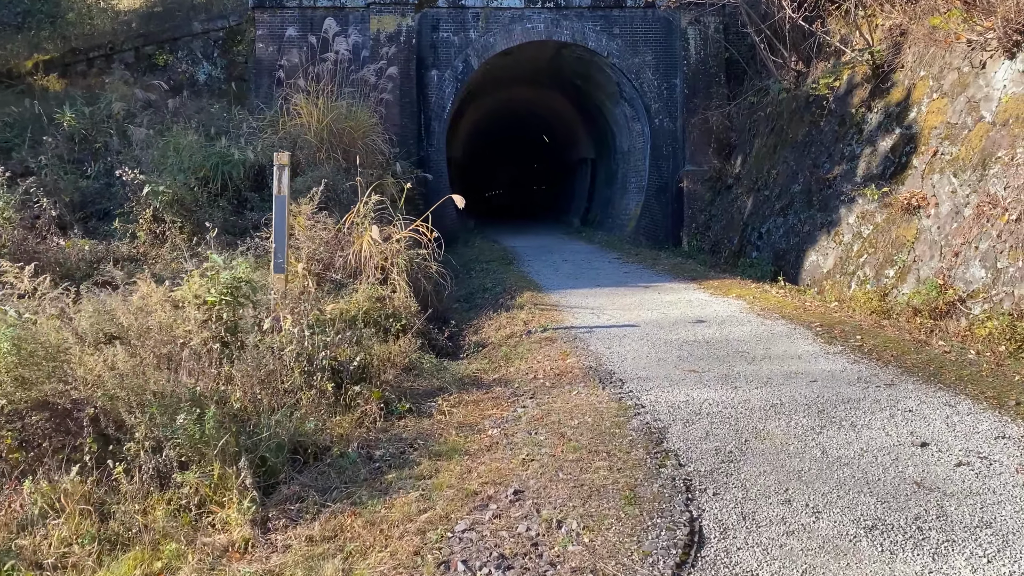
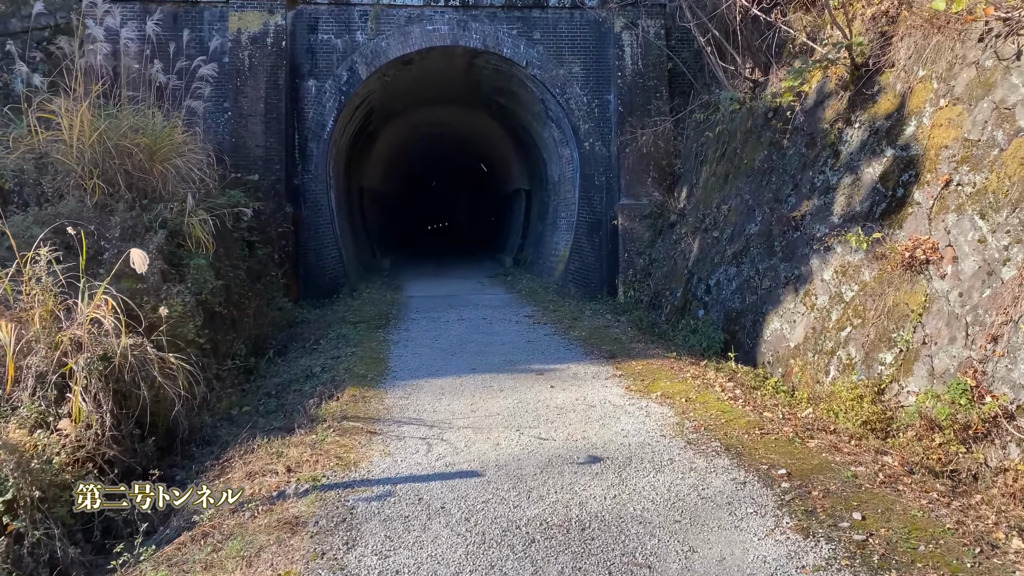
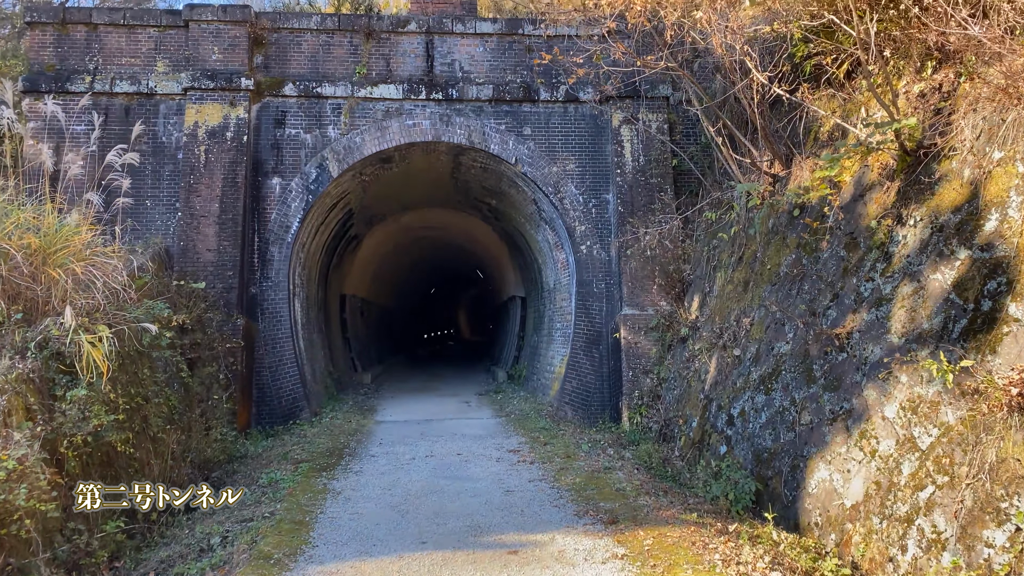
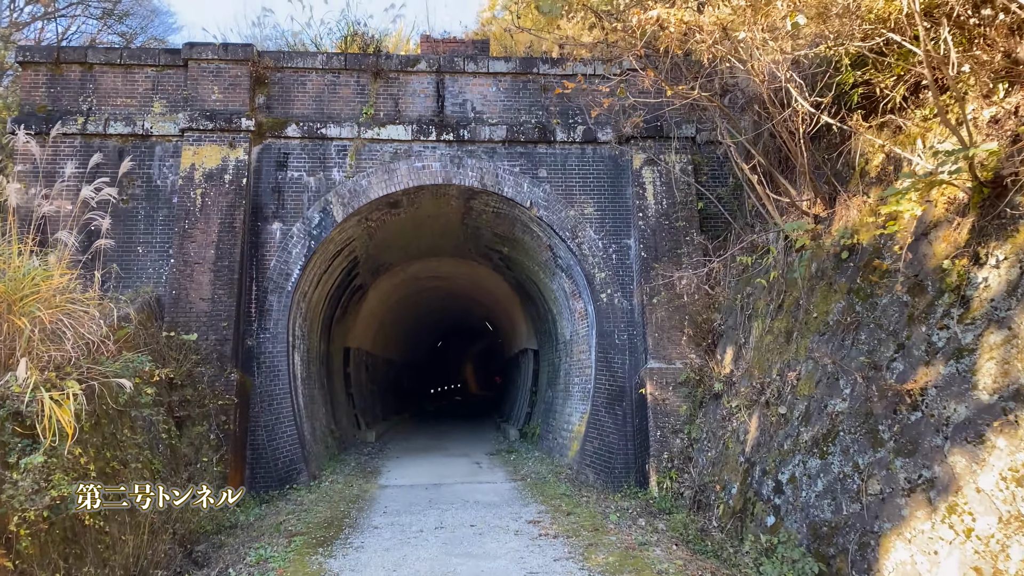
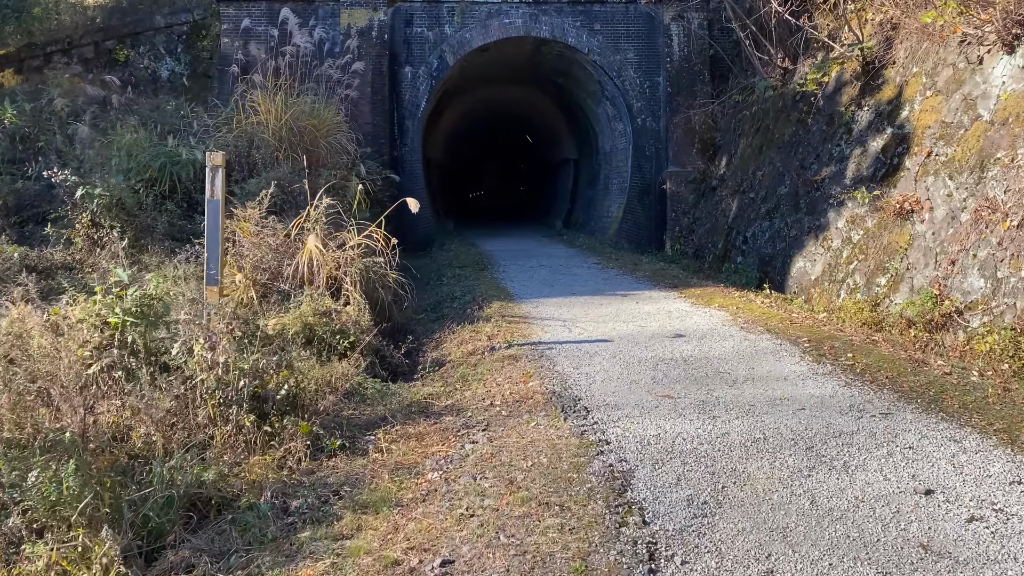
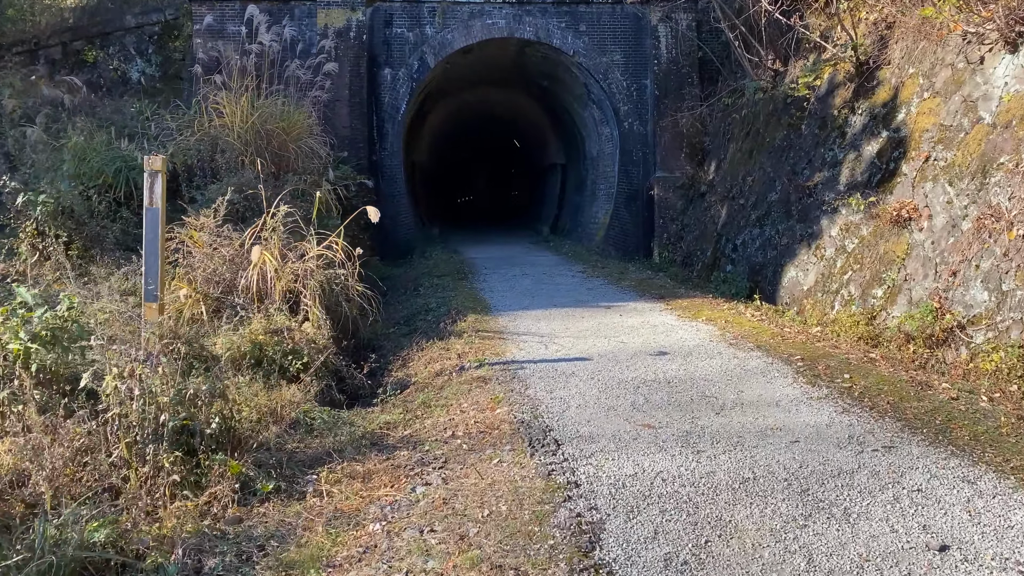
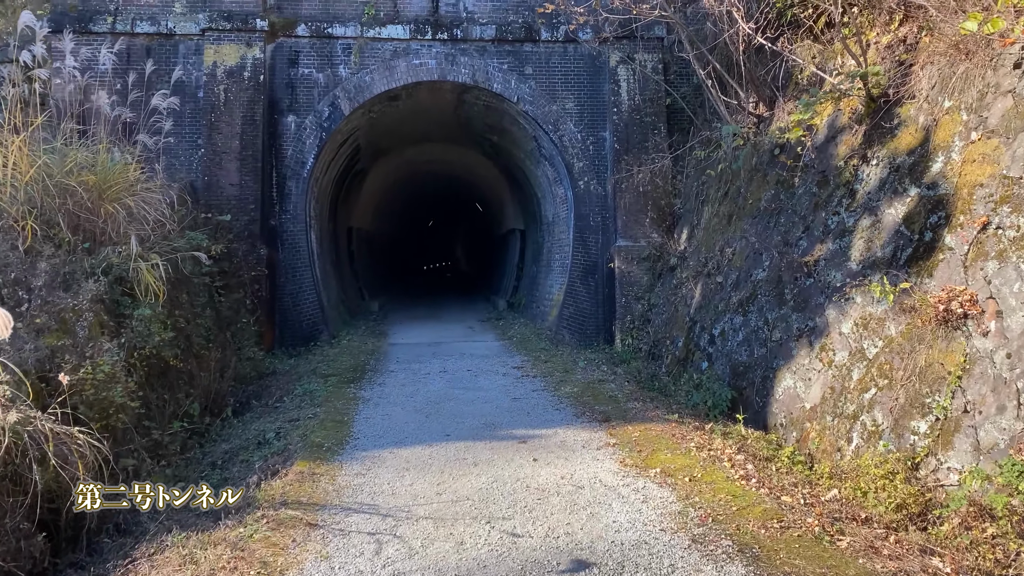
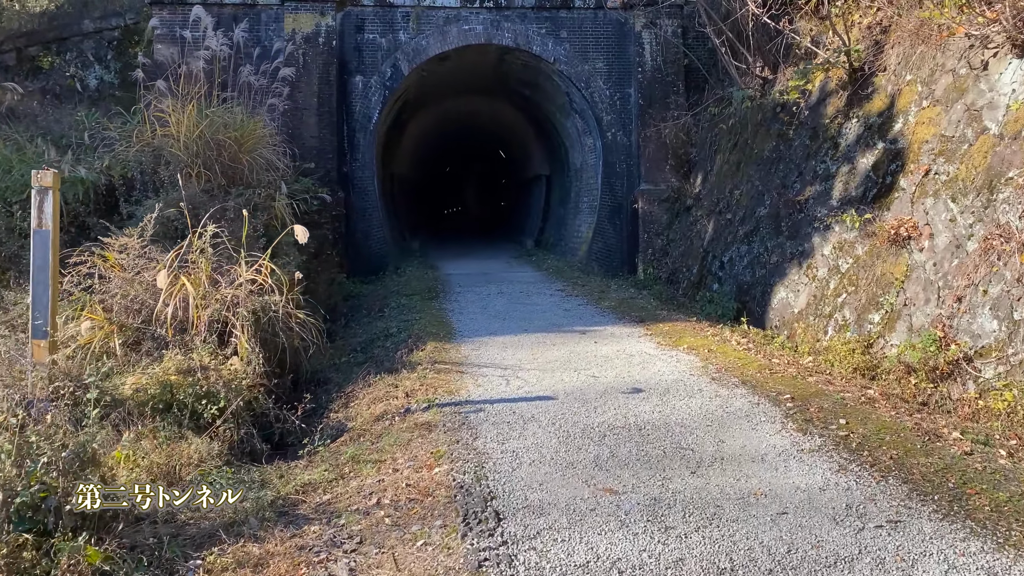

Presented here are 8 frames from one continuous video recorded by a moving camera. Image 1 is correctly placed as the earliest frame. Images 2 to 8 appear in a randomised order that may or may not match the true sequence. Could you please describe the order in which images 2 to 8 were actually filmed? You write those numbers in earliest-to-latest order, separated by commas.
5, 6, 8, 2, 7, 3, 4
